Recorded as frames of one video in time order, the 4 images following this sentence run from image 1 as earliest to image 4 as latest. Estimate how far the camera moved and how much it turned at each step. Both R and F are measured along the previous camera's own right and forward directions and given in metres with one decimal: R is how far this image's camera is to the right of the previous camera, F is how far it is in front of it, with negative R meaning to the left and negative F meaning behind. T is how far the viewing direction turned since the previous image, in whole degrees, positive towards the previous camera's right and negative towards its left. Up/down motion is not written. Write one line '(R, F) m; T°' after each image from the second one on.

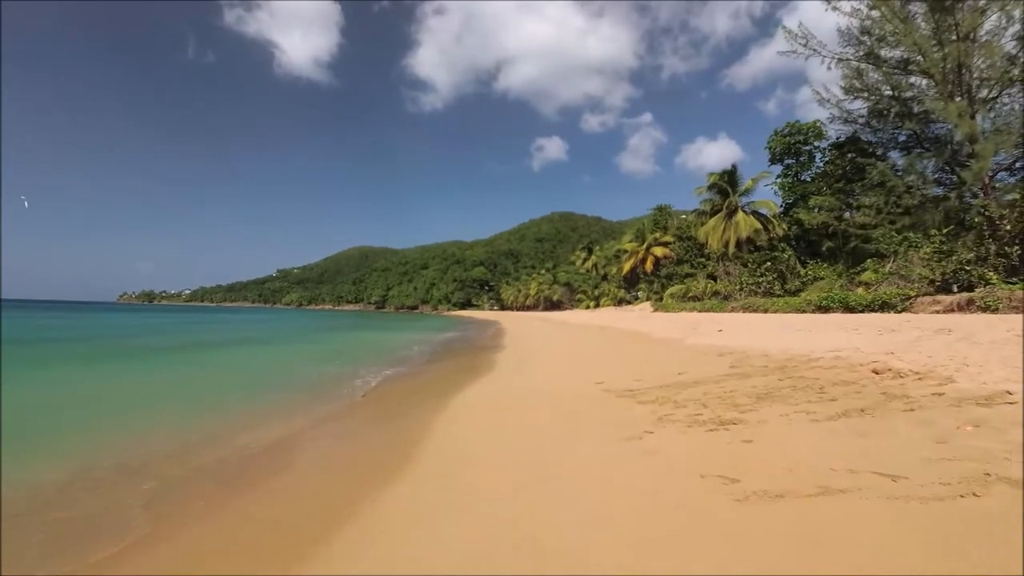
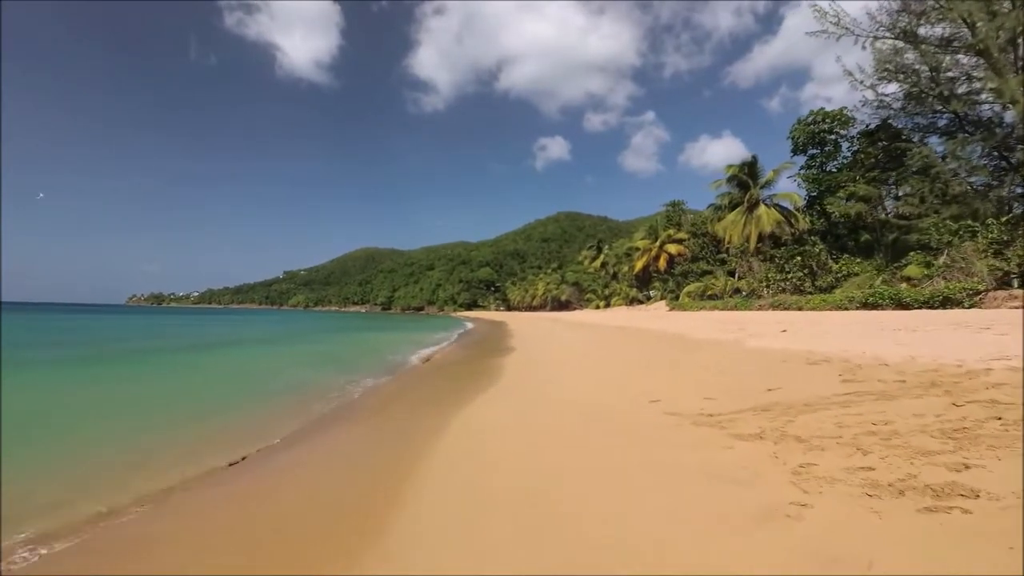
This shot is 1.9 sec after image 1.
(-0.2, +1.3) m; -1°
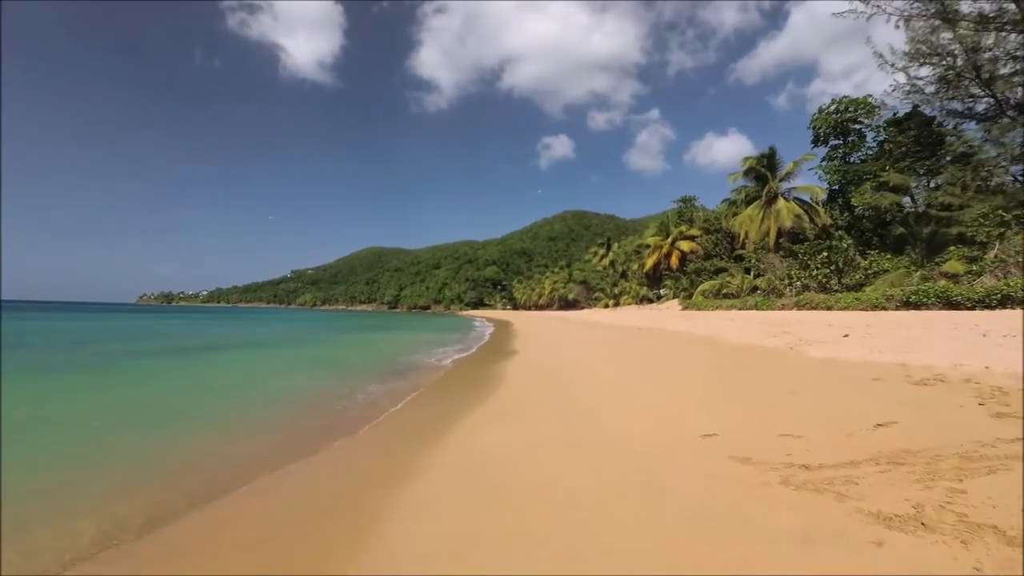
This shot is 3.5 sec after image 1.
(0.0, +1.1) m; -1°
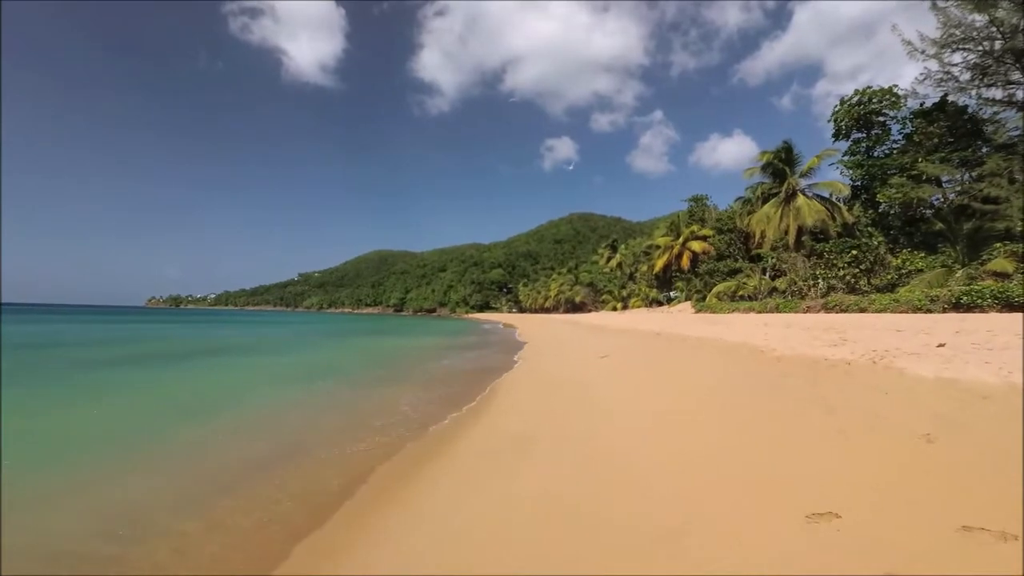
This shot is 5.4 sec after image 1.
(0.0, +1.1) m; -1°
